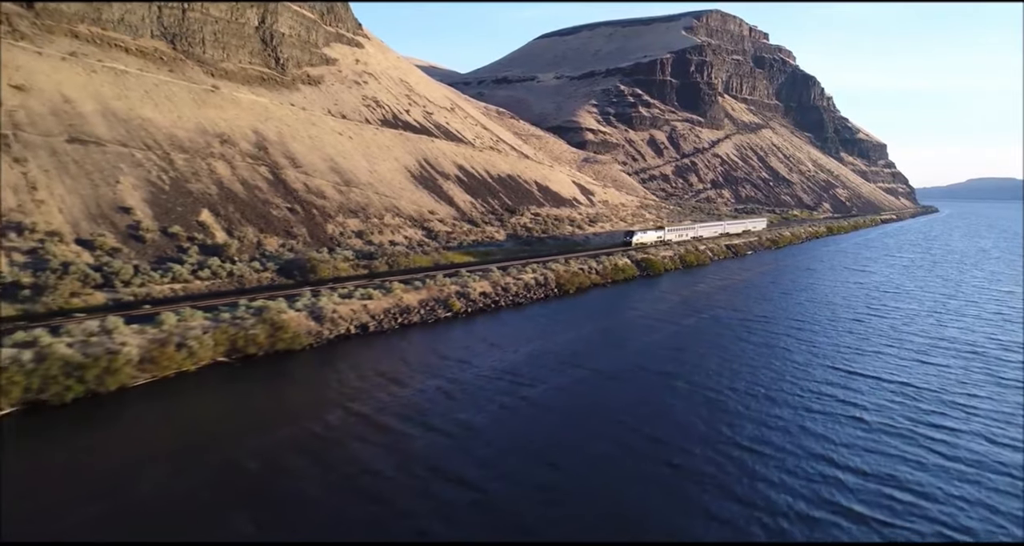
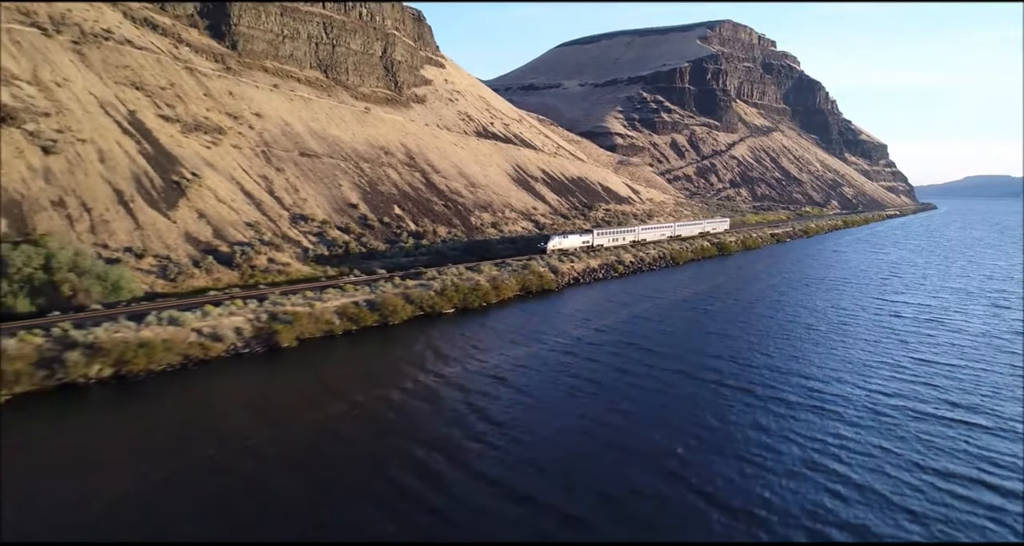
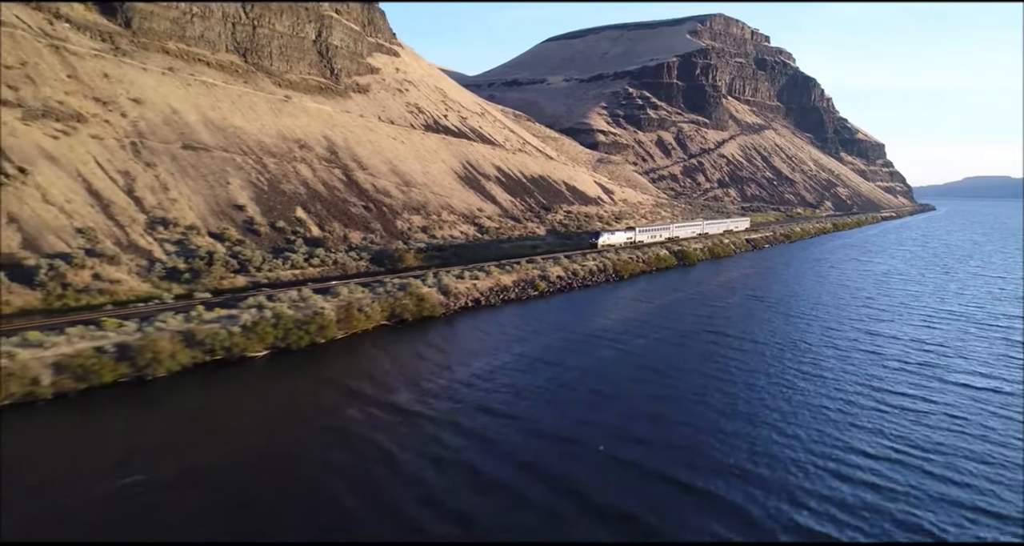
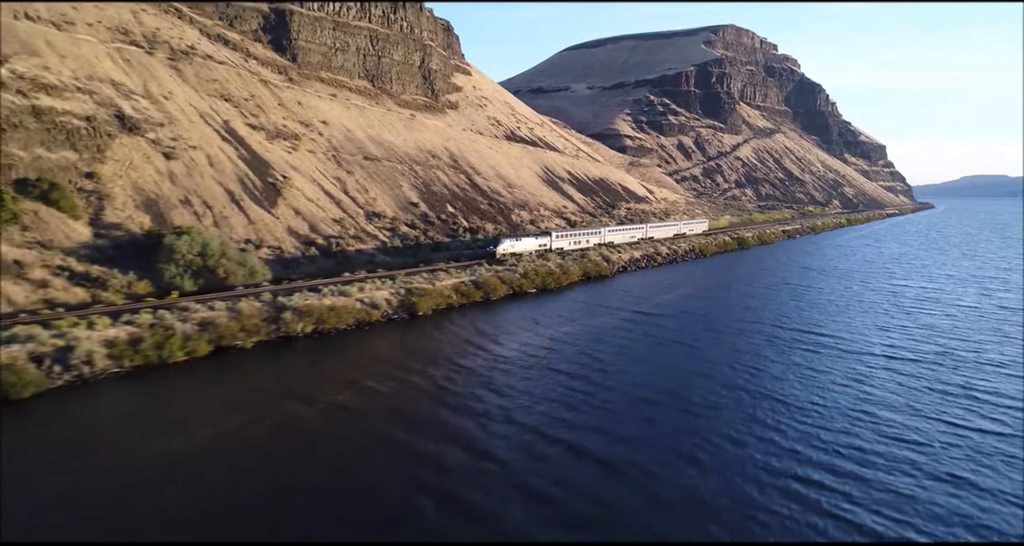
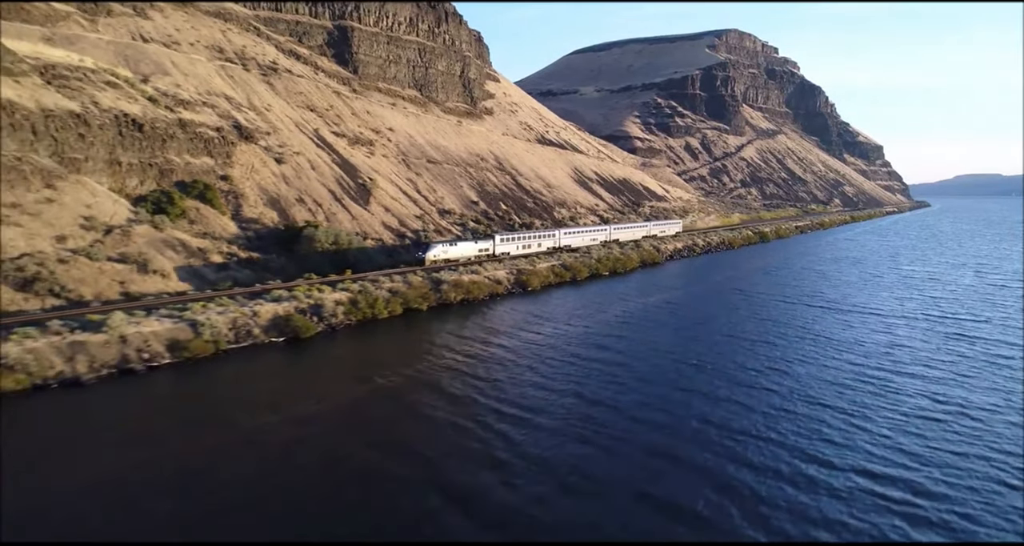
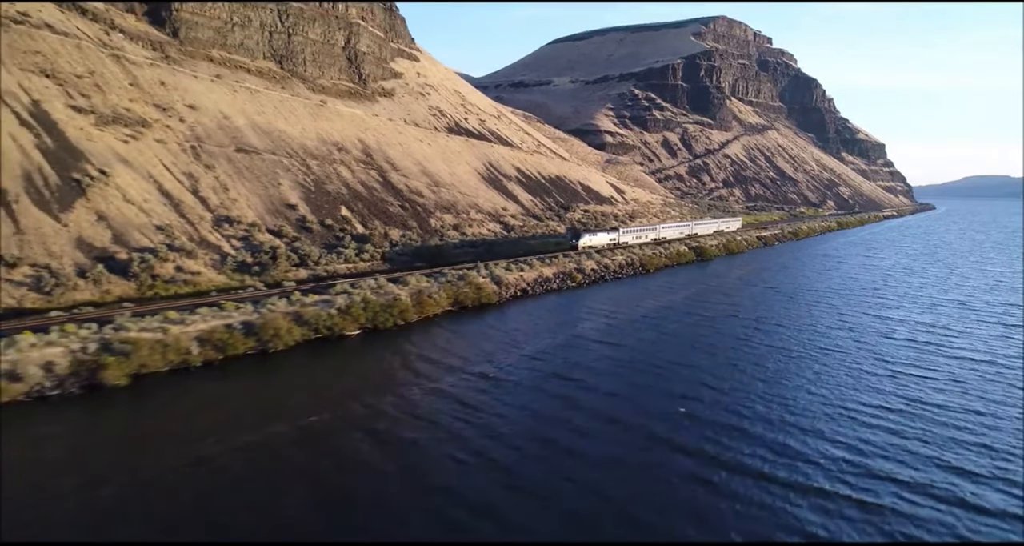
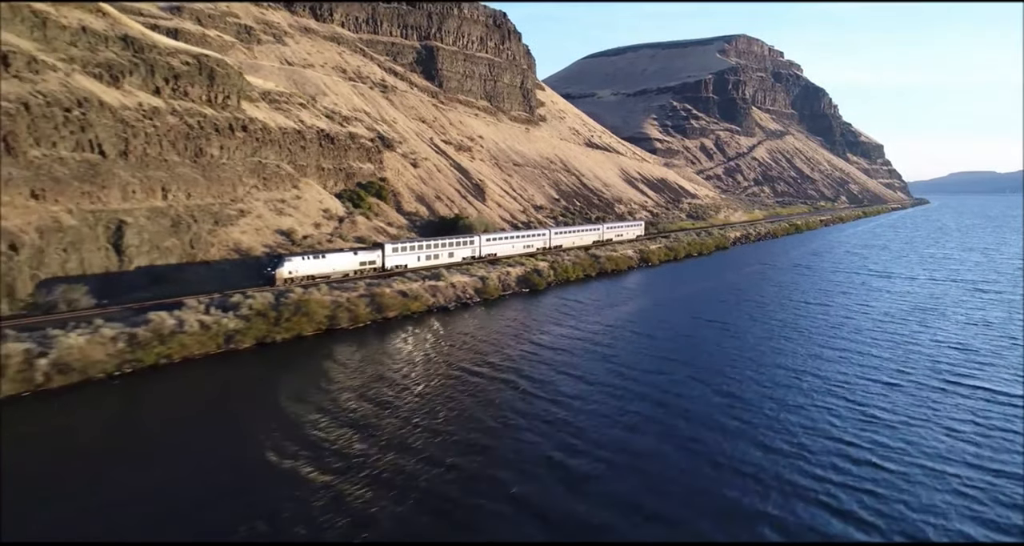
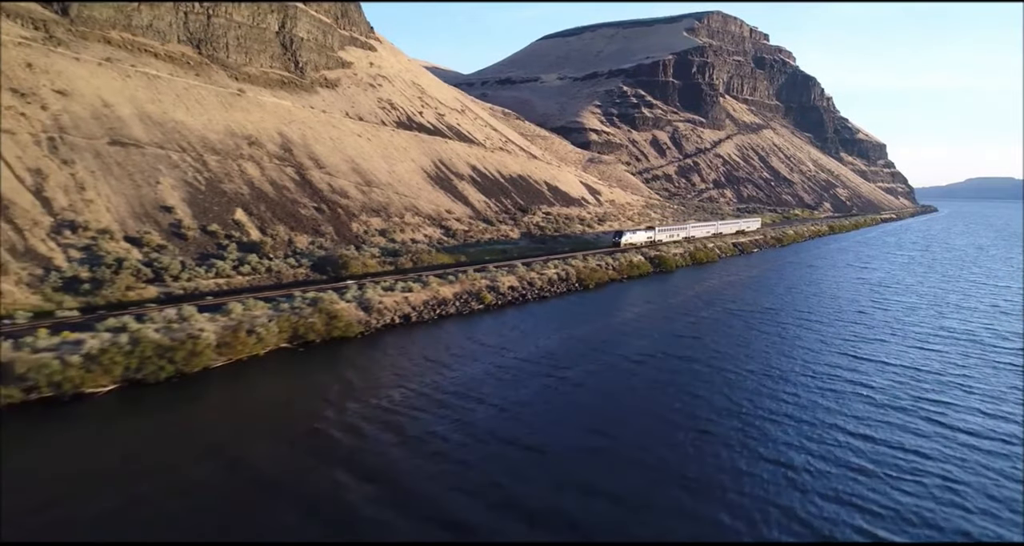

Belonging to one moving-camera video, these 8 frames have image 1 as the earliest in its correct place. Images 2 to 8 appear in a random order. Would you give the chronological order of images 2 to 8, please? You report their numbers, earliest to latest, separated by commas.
8, 3, 6, 2, 4, 5, 7
